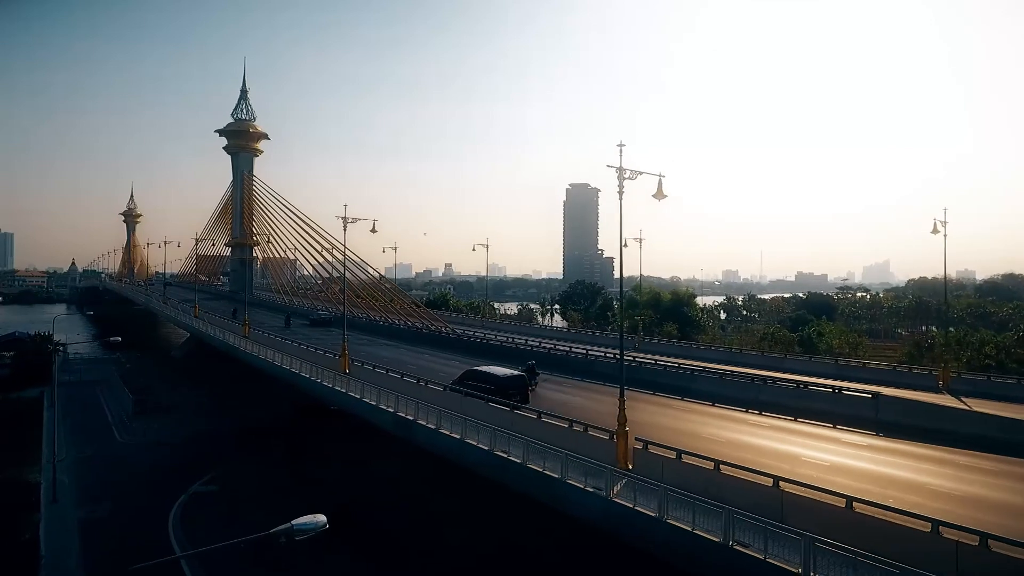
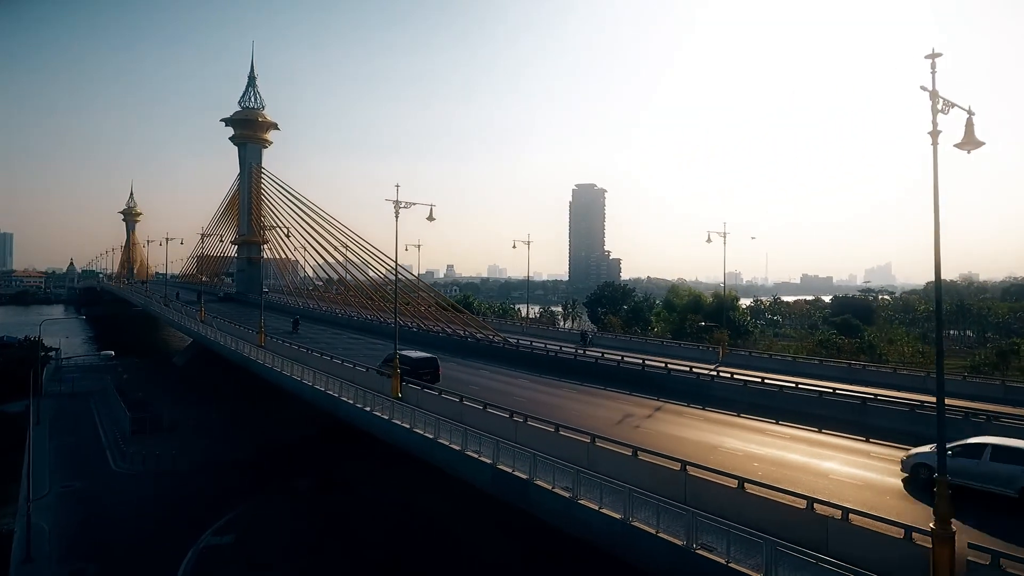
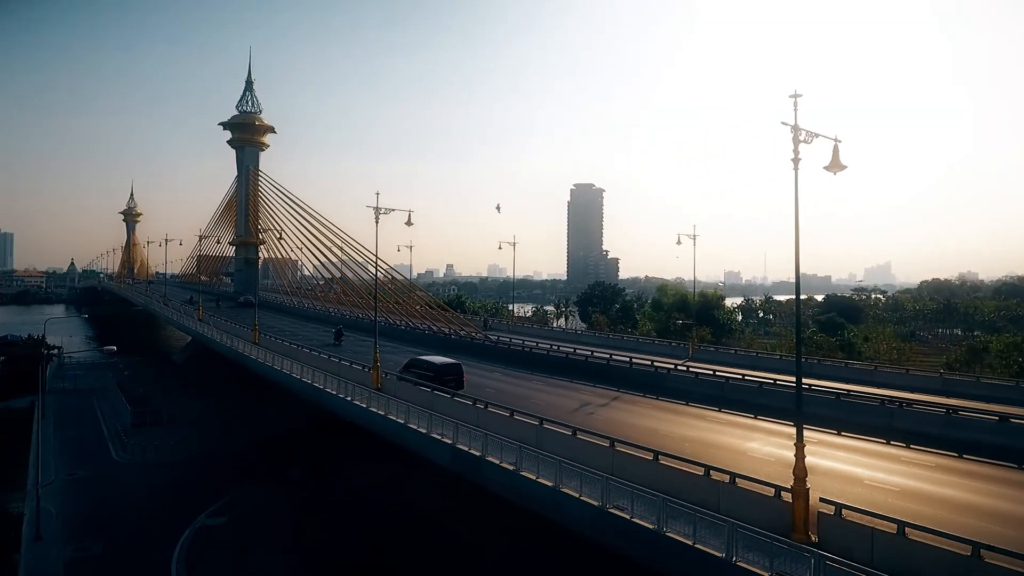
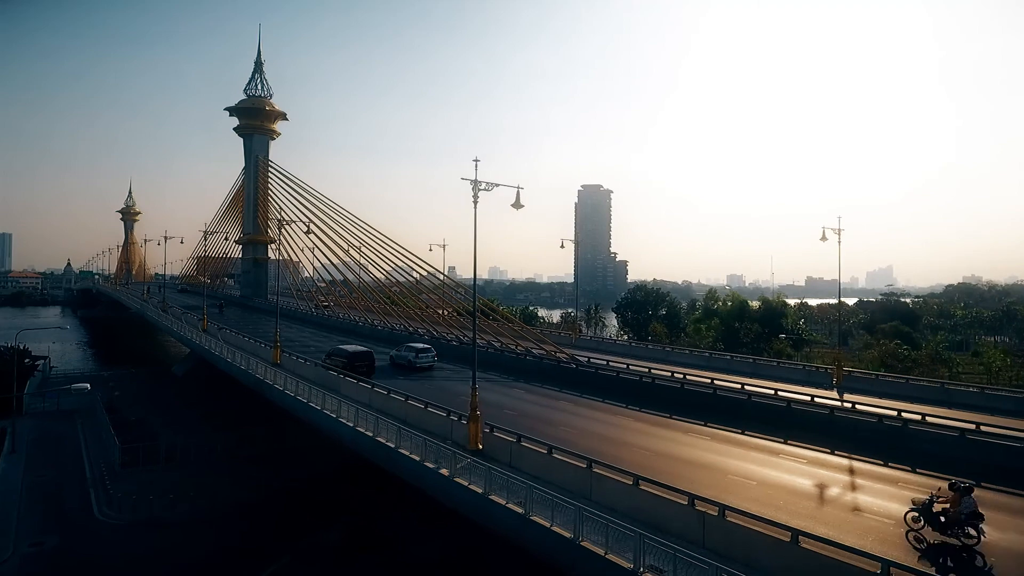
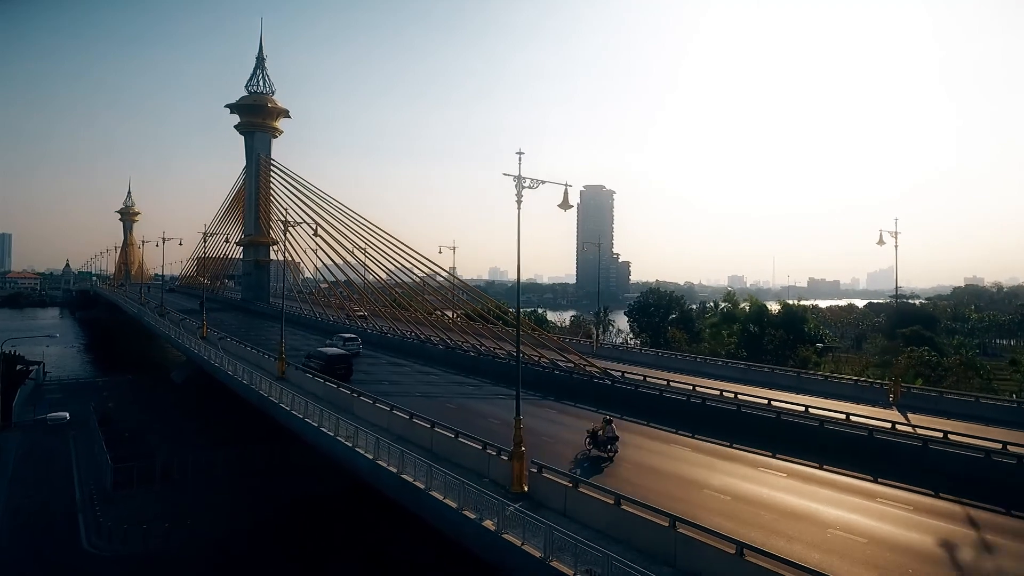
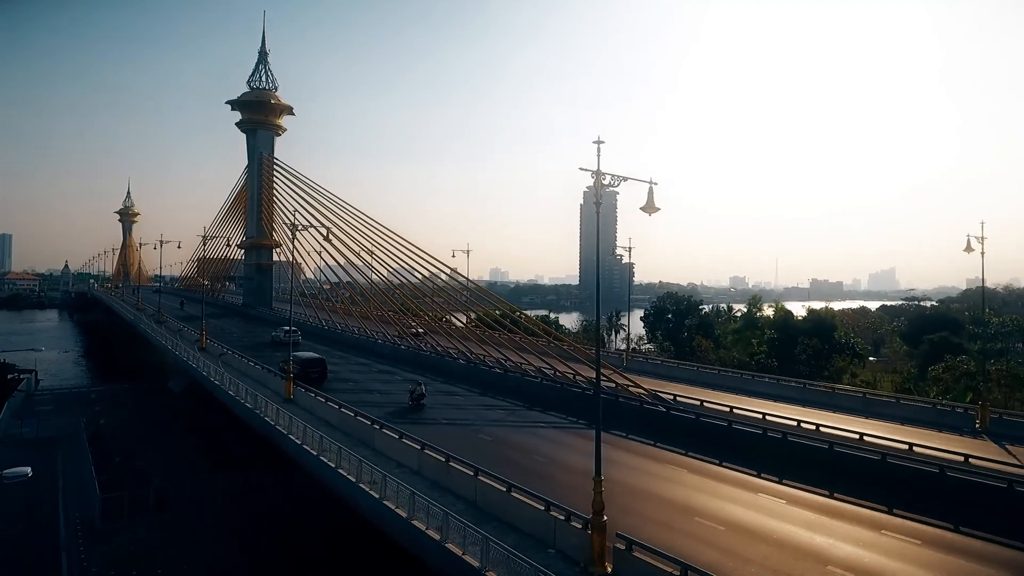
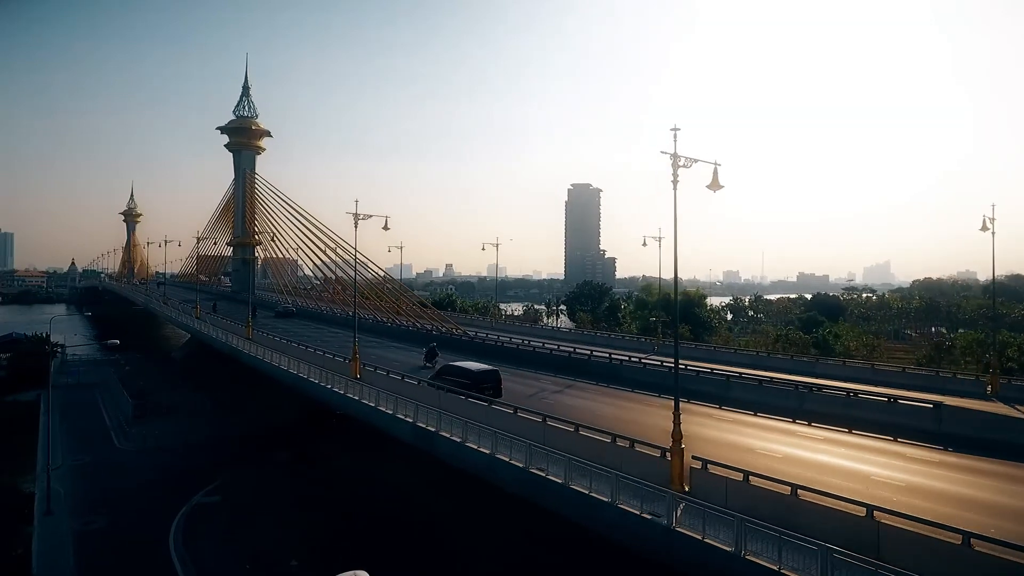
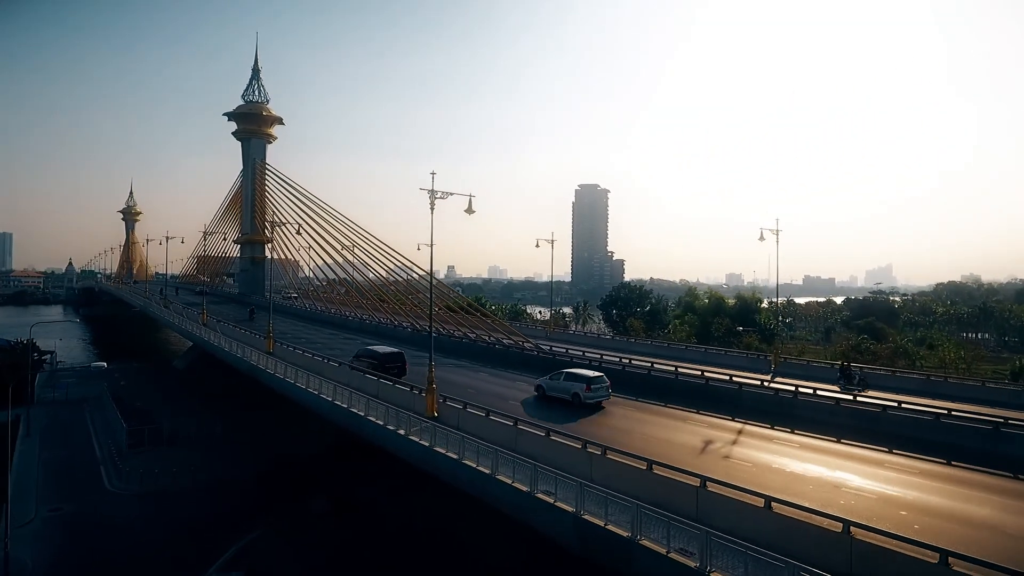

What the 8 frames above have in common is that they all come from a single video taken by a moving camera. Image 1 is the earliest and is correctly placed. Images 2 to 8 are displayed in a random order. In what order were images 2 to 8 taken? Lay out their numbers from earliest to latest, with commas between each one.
7, 3, 2, 8, 4, 5, 6
